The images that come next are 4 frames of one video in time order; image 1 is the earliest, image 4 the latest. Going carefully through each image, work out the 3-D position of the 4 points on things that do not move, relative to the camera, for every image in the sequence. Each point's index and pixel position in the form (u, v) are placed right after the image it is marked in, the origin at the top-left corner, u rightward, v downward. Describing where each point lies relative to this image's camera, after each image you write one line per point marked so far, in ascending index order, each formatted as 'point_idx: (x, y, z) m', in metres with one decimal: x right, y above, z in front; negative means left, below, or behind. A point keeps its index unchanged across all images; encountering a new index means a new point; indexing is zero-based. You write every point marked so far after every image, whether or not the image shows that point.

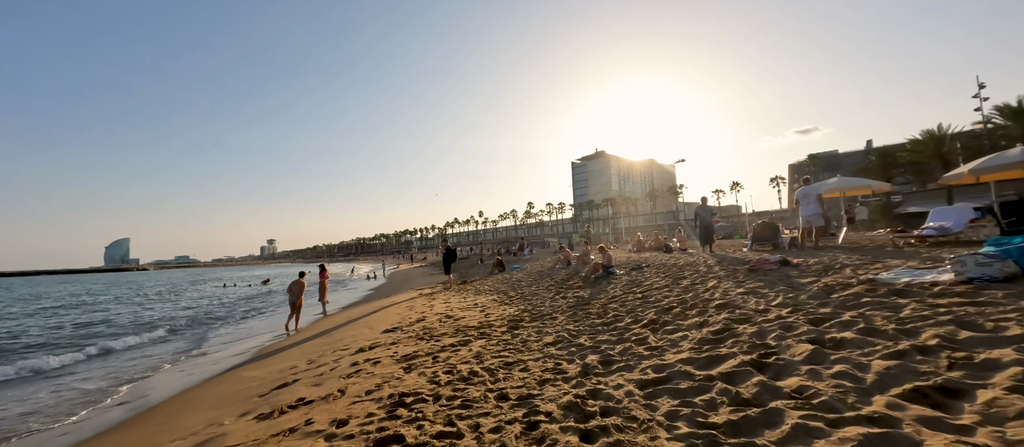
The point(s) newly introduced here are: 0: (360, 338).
0: (-2.7, -2.1, +7.1) m
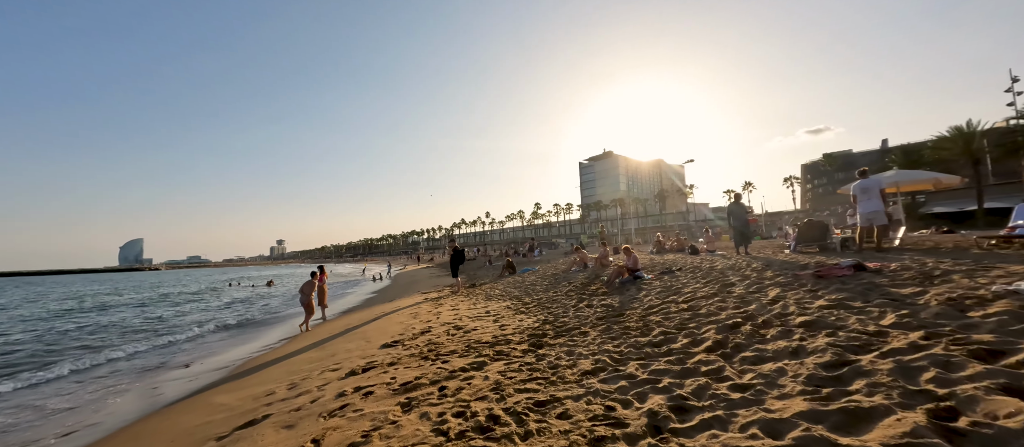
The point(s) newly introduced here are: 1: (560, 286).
0: (-2.4, -2.0, +6.1) m
1: (+1.3, -1.8, +11.0) m
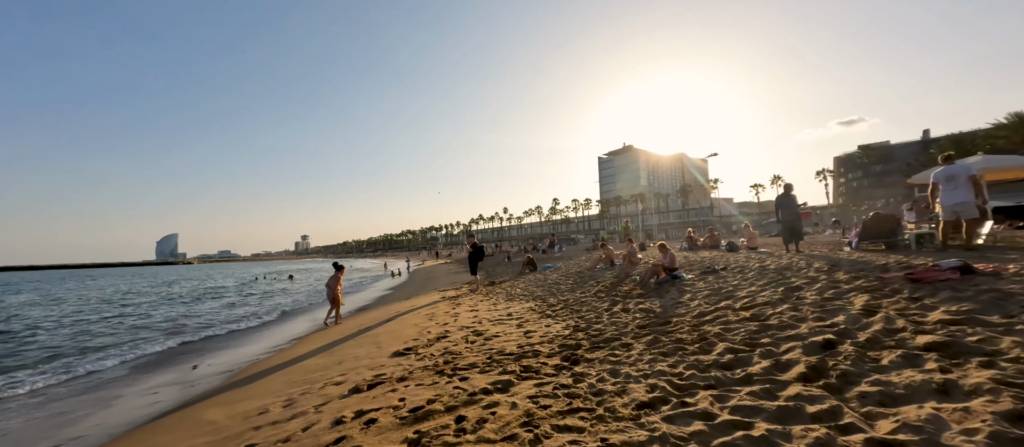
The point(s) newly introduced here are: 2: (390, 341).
0: (-2.1, -1.9, +5.4) m
1: (+1.9, -1.6, +10.2) m
2: (-2.0, -1.9, +6.5) m
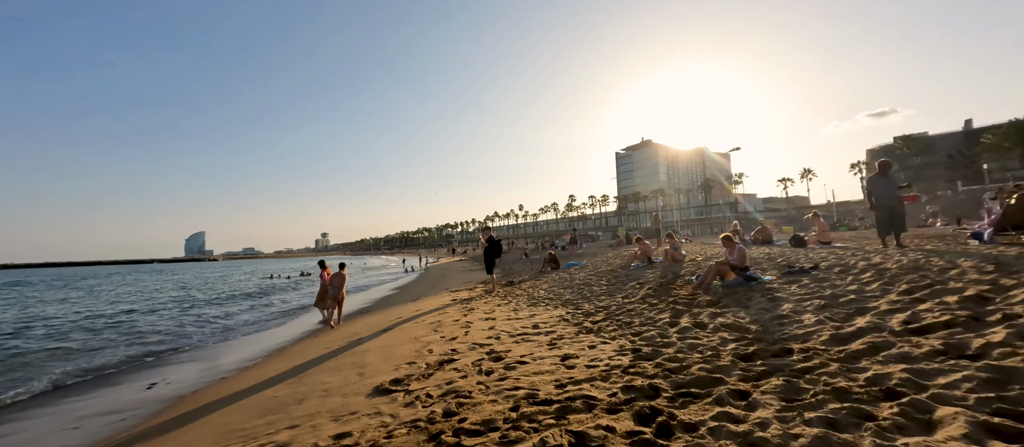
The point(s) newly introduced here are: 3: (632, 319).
0: (-1.7, -1.7, +3.7) m
1: (+2.4, -1.4, +8.3) m
2: (-1.7, -1.7, +4.8) m
3: (+1.7, -1.4, +5.6) m
